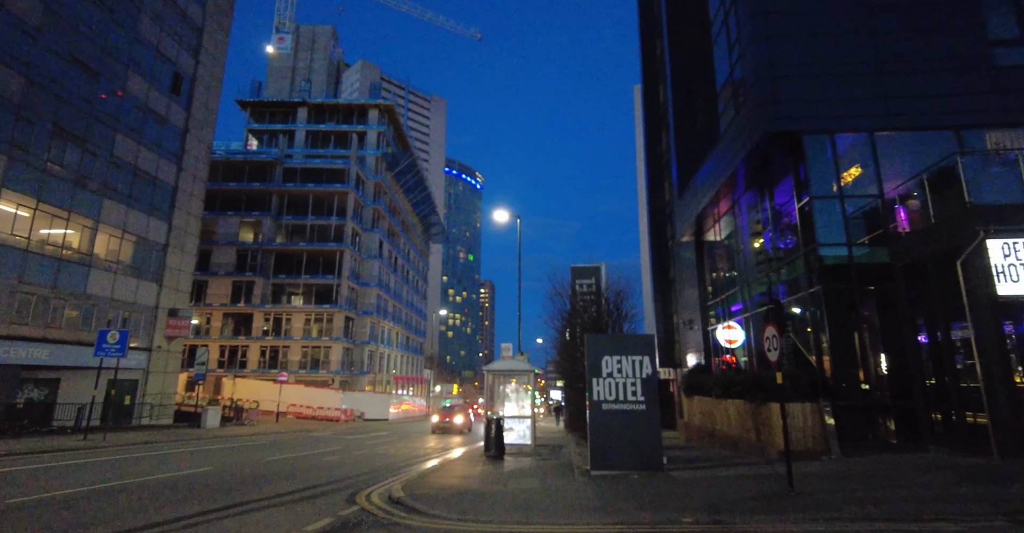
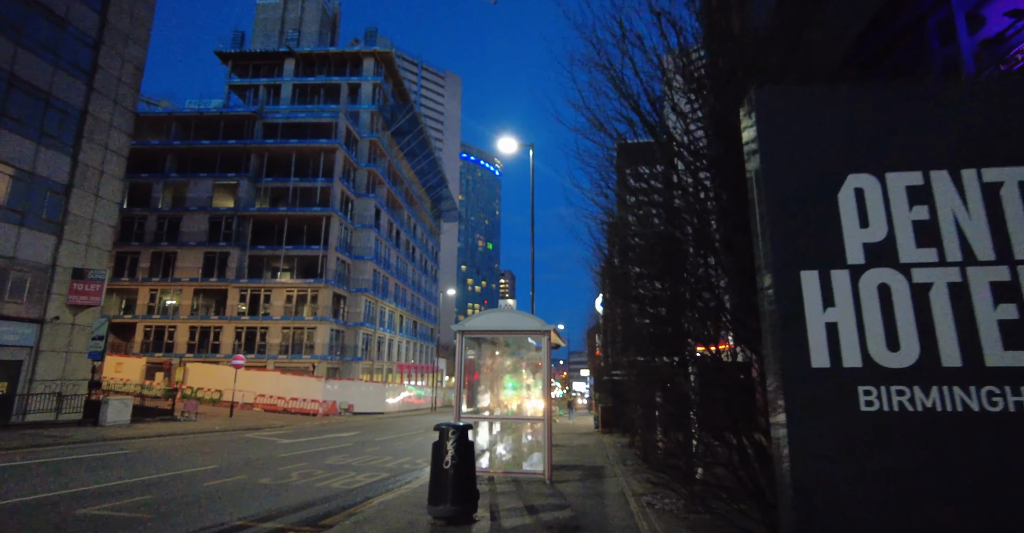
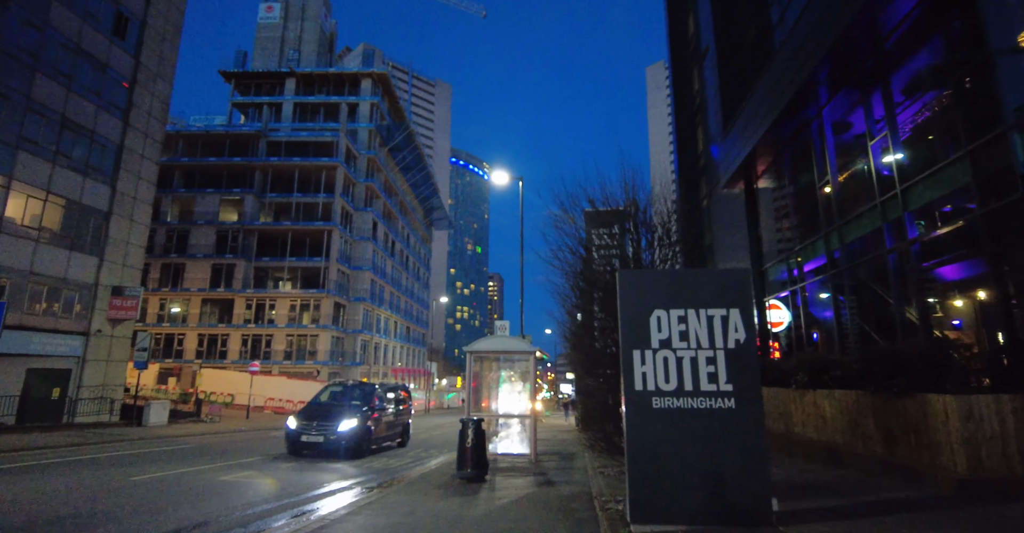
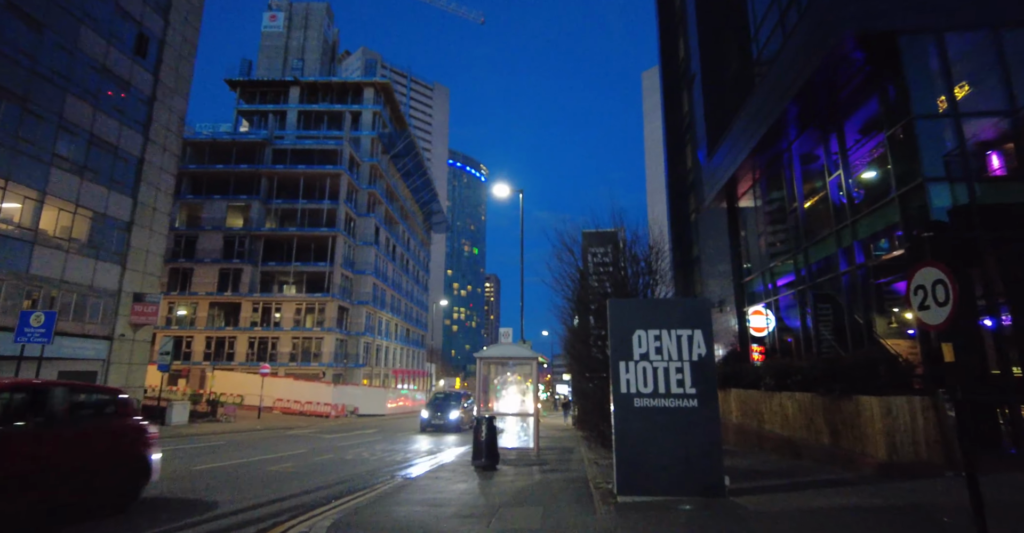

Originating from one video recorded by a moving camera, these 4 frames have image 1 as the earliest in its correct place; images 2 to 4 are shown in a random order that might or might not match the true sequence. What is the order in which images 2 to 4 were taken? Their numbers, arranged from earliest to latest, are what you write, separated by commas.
4, 3, 2
